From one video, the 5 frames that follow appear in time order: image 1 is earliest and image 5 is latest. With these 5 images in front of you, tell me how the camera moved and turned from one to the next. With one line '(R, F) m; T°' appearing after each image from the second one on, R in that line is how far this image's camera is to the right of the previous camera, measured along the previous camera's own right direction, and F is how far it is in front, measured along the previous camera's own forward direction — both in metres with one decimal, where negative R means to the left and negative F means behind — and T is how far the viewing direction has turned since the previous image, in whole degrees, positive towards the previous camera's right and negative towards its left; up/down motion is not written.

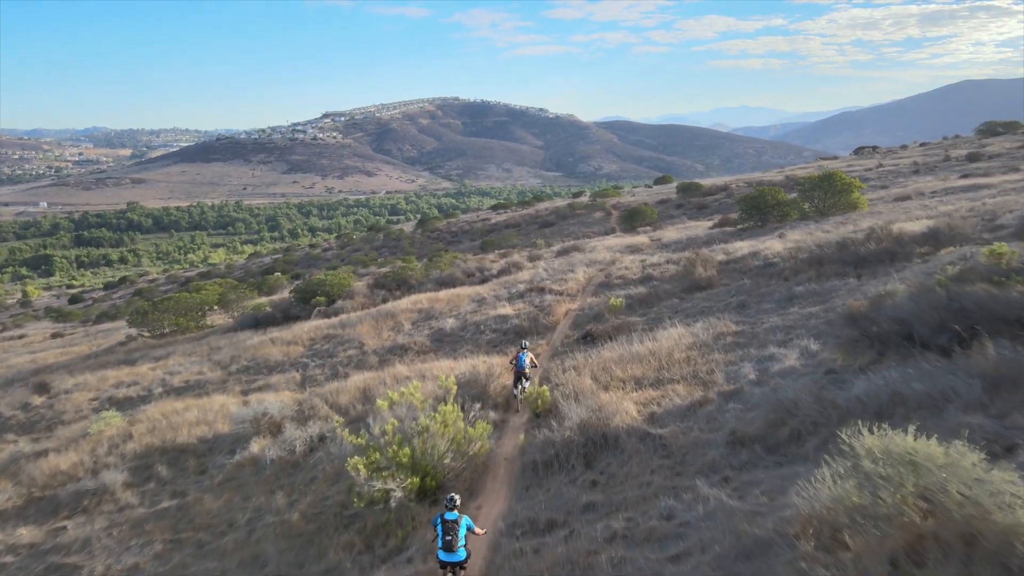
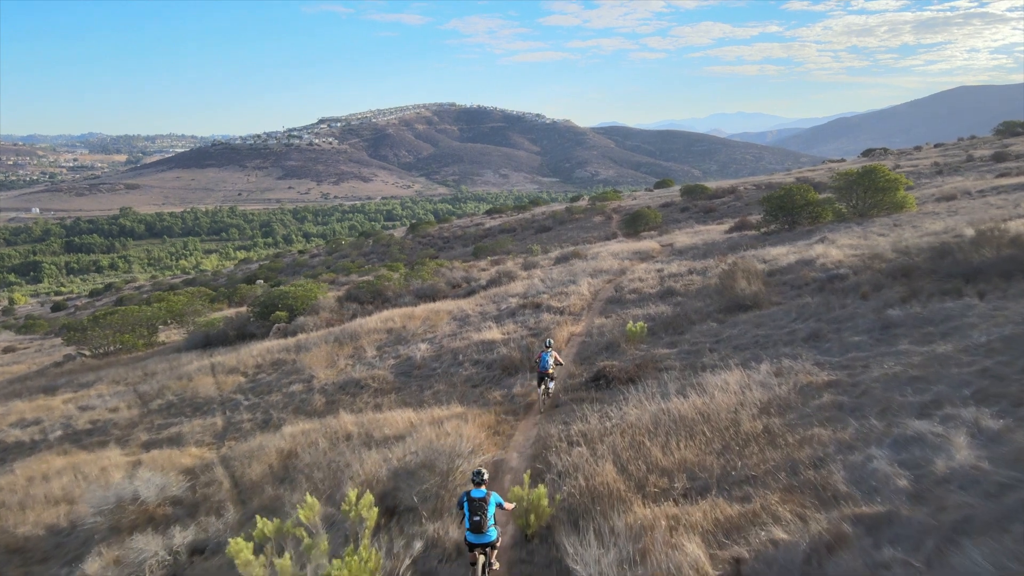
(+0.2, +3.3) m; 0°
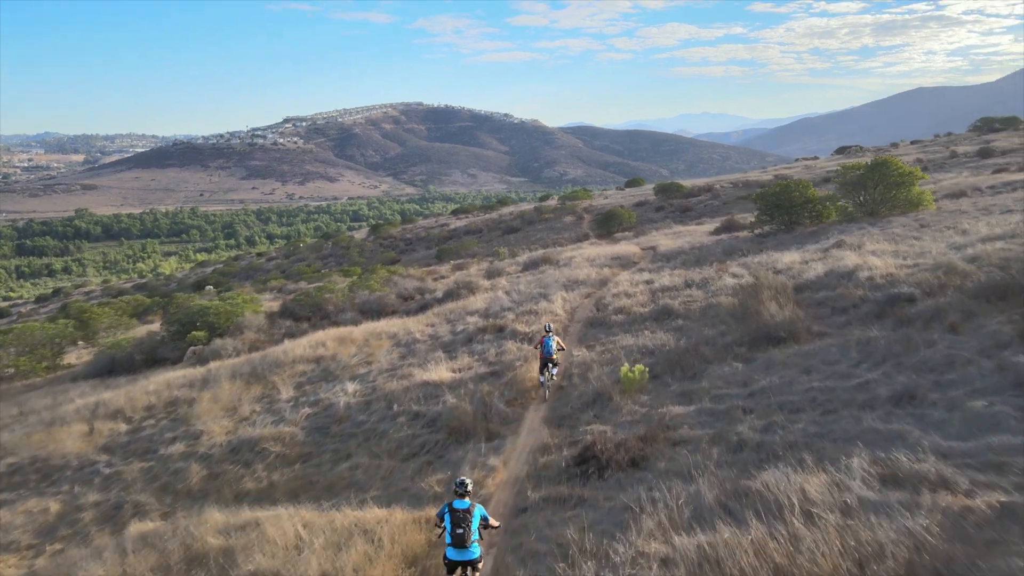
(+0.2, +3.0) m; +2°
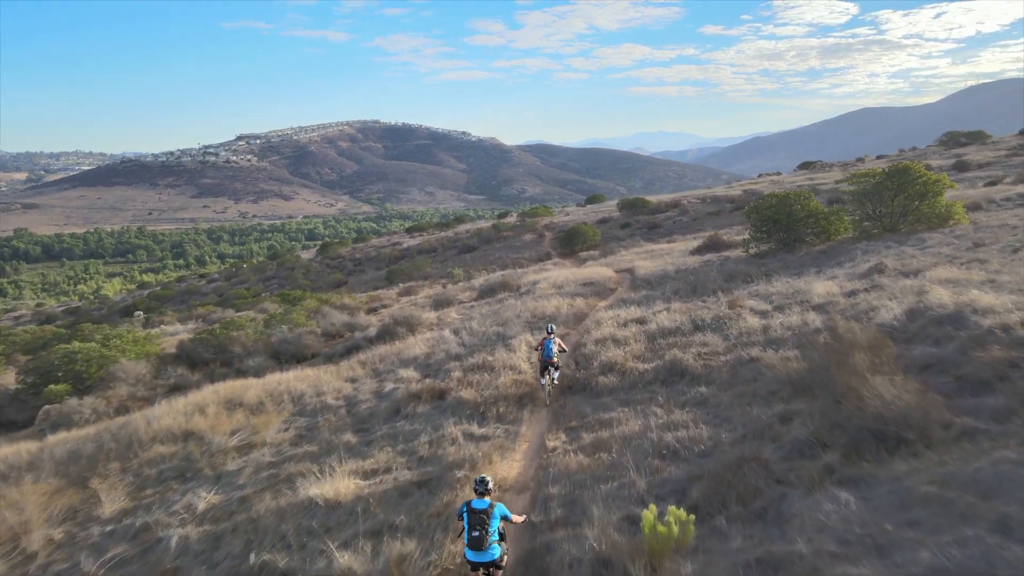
(+0.2, +3.4) m; +3°
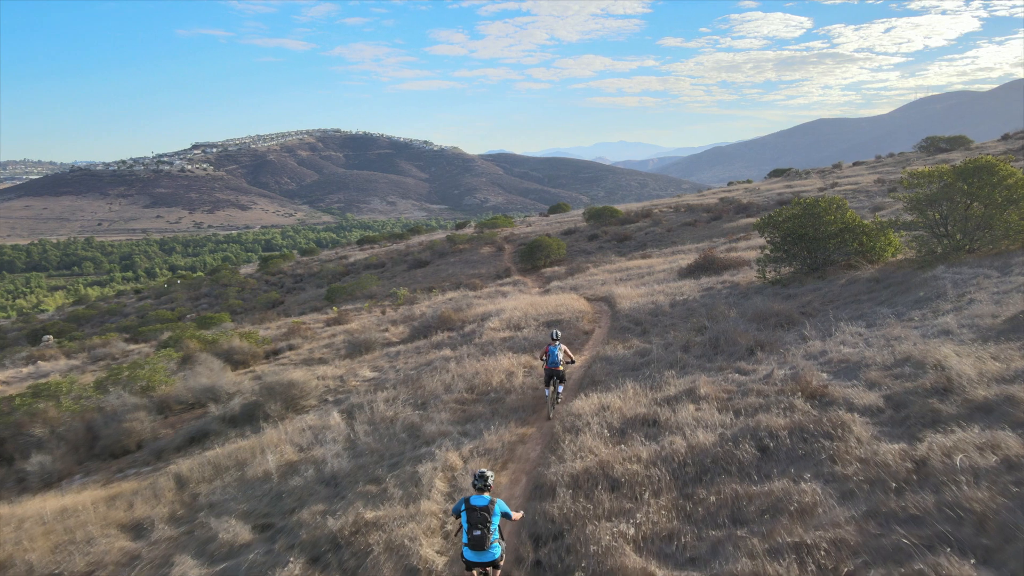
(+0.4, +4.6) m; +3°
